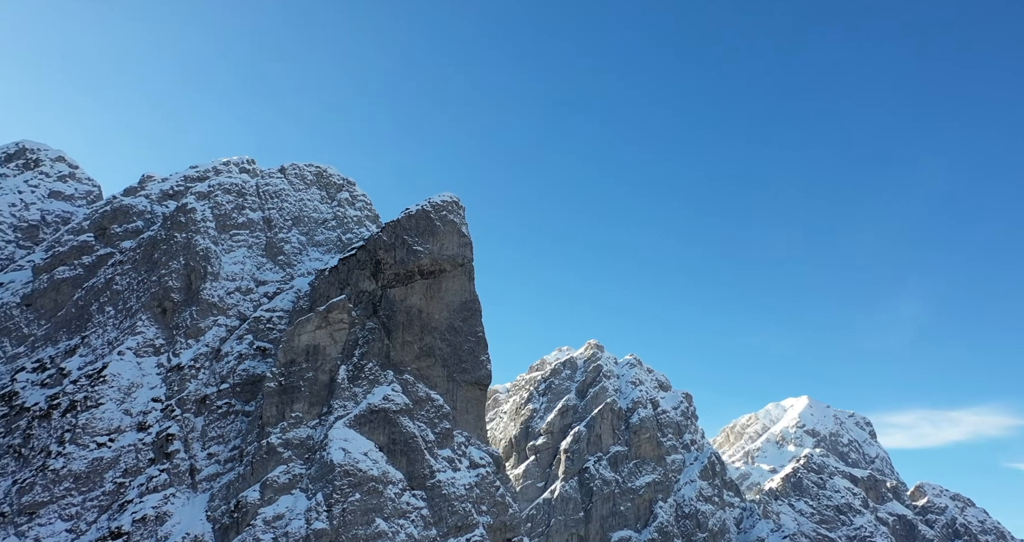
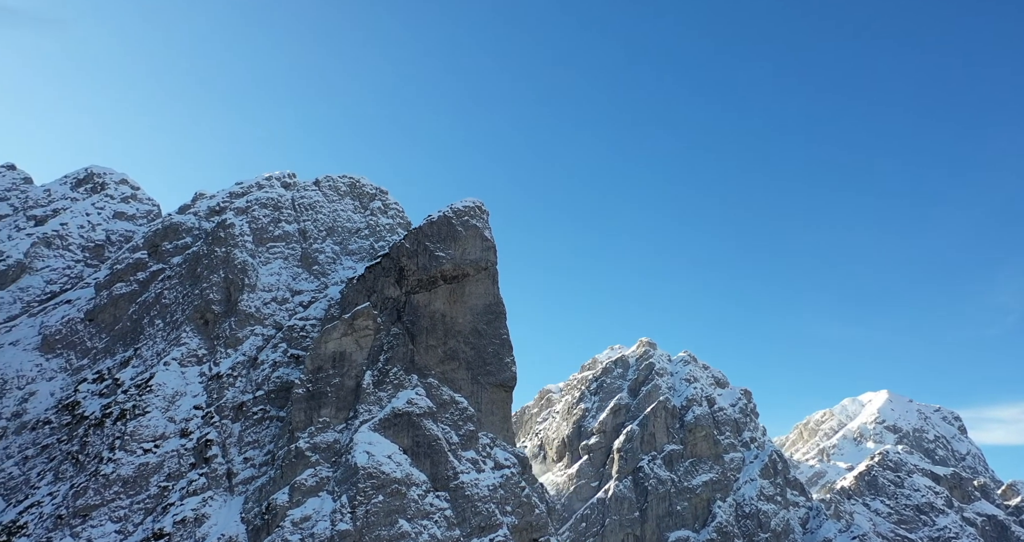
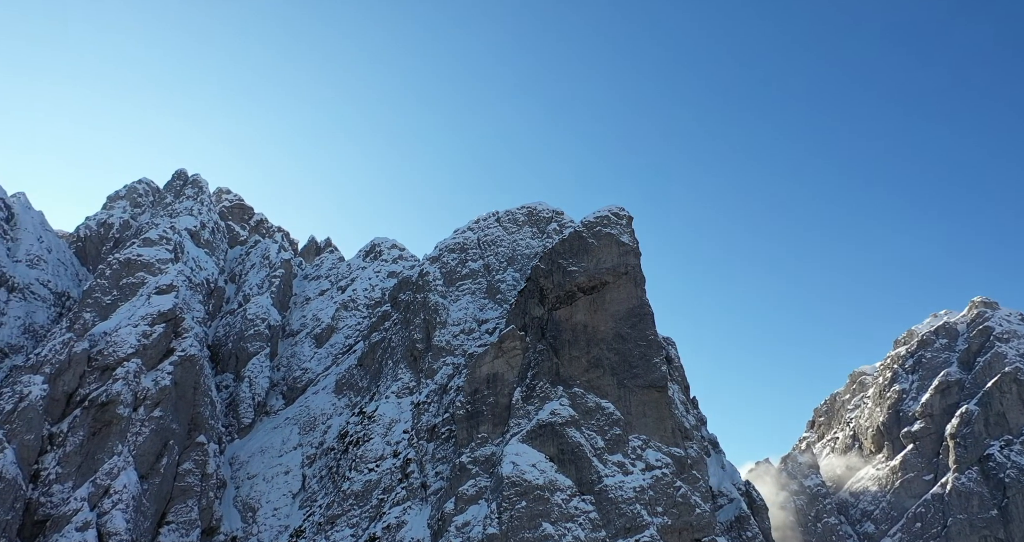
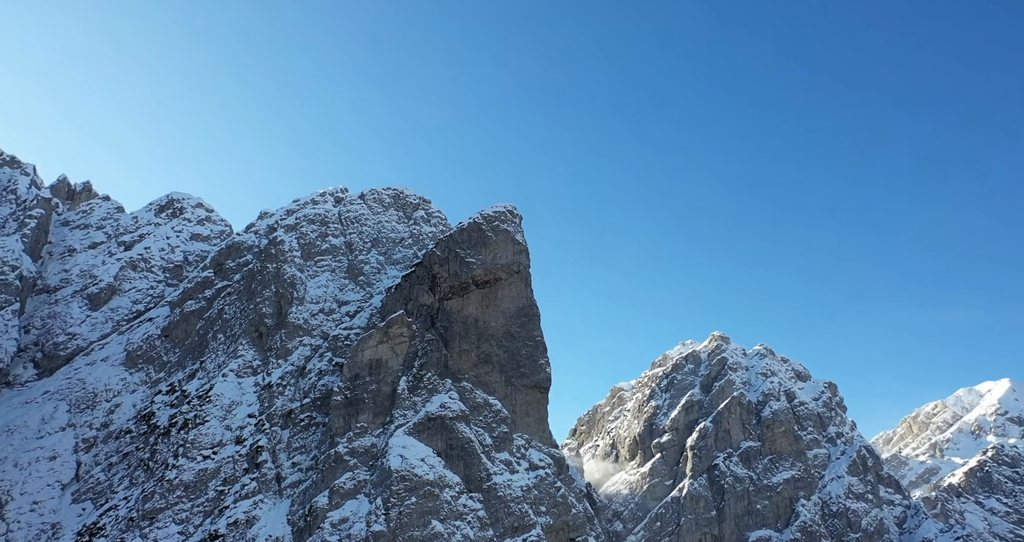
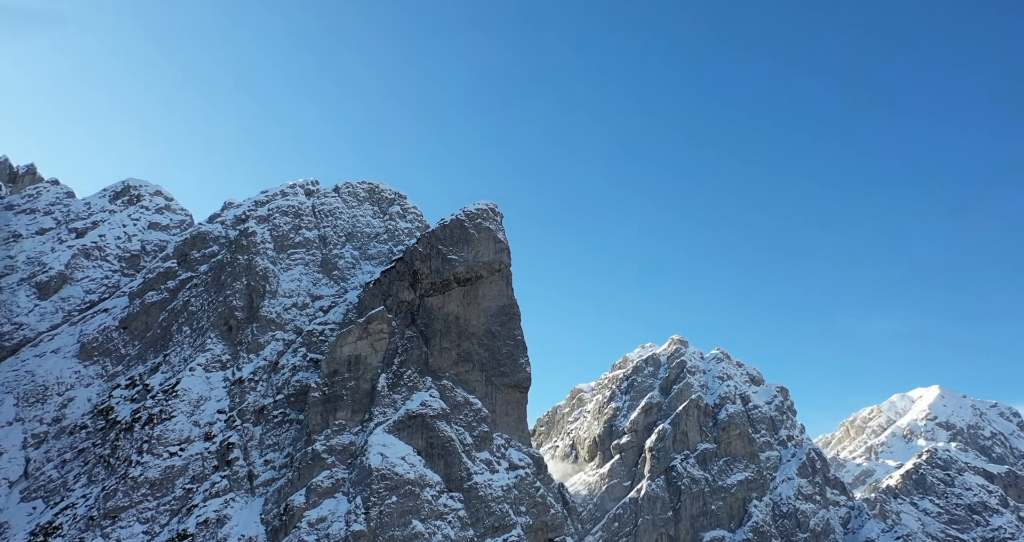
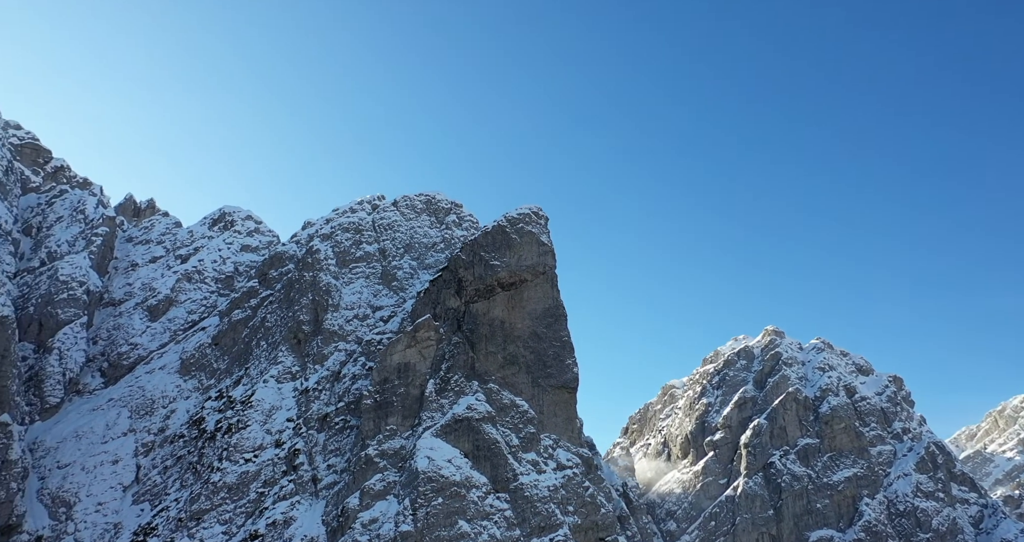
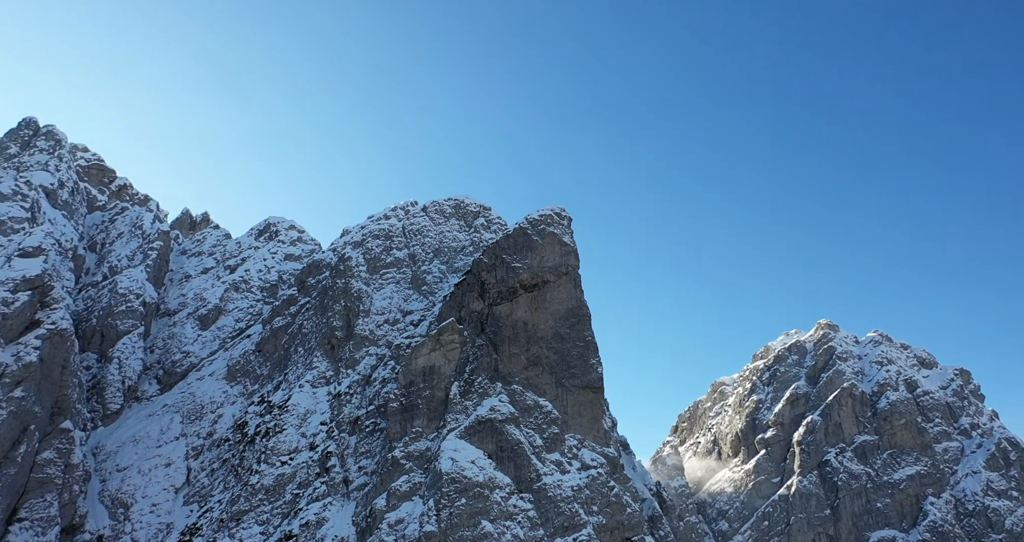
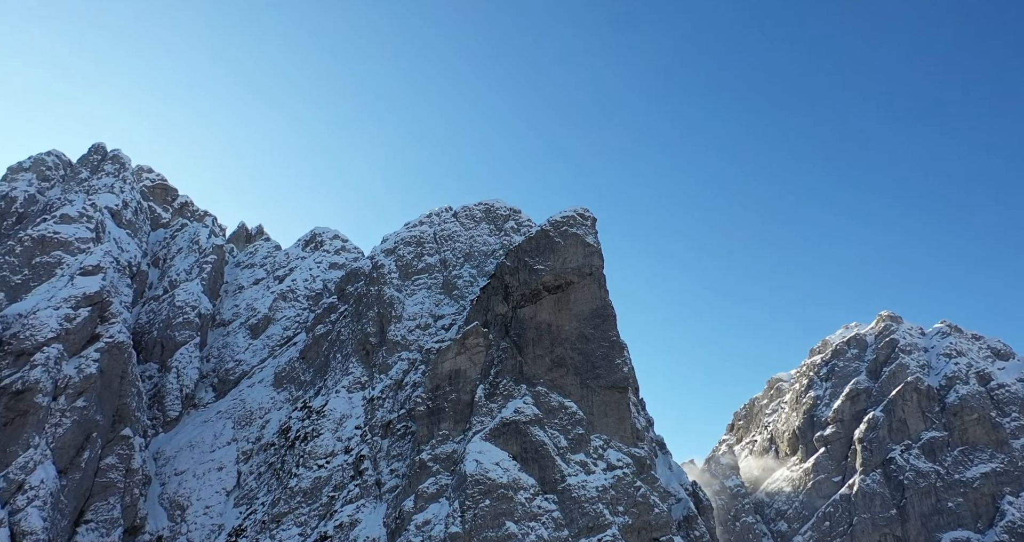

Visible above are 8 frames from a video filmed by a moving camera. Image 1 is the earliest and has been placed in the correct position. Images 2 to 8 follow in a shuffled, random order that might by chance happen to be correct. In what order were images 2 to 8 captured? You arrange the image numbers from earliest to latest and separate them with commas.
2, 5, 4, 6, 7, 8, 3
